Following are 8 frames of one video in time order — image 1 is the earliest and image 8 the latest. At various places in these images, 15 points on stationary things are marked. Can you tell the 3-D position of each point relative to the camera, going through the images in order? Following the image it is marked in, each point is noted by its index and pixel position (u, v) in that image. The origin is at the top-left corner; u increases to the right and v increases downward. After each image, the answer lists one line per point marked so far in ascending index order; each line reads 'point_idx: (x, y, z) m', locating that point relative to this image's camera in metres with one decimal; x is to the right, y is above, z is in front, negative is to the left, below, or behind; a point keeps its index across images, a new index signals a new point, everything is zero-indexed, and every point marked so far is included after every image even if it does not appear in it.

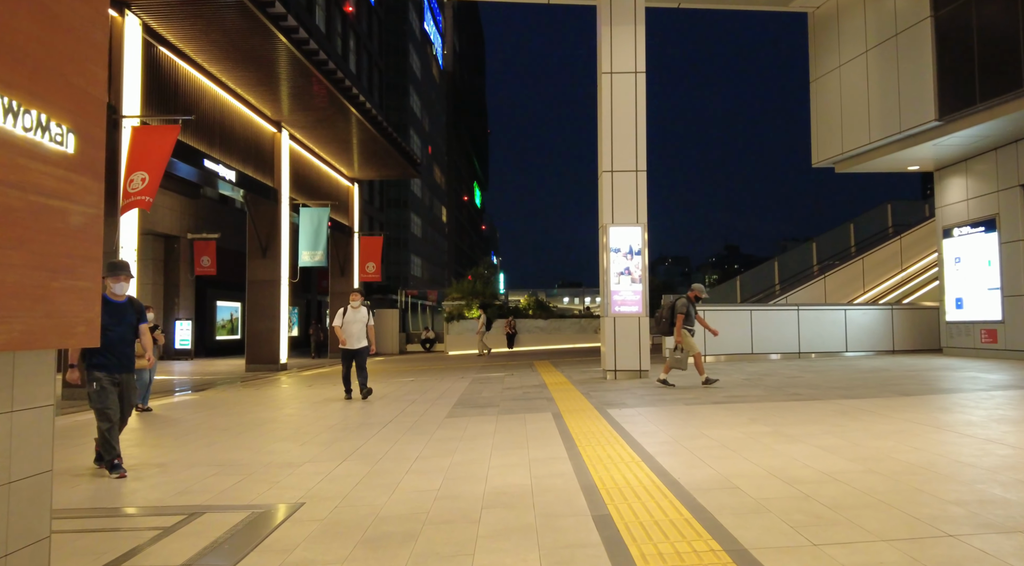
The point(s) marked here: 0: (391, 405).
0: (-1.7, -1.8, +10.9) m
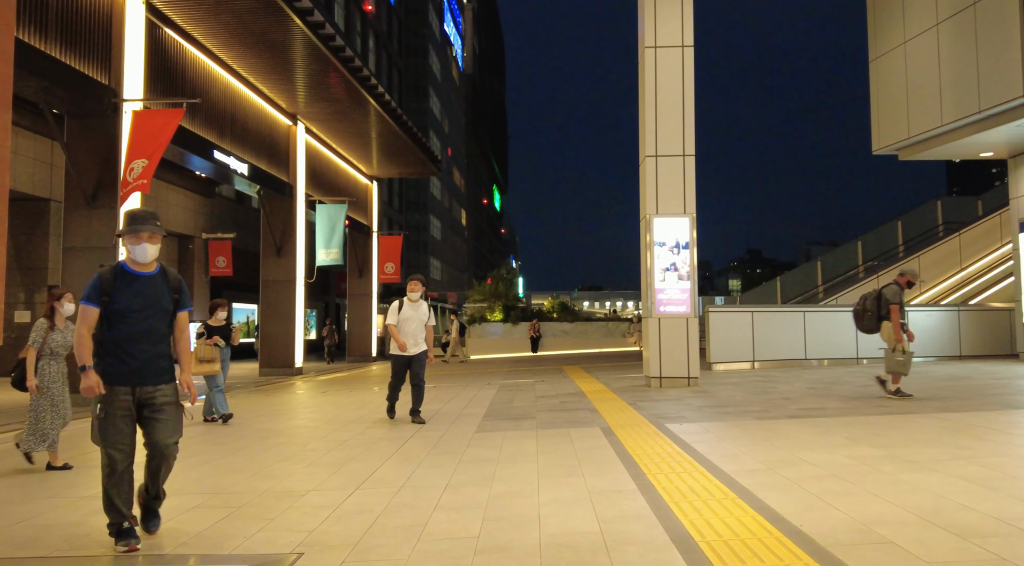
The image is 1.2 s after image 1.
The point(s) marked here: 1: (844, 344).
0: (-1.3, -1.7, +9.6) m
1: (+7.3, -1.3, +16.6) m
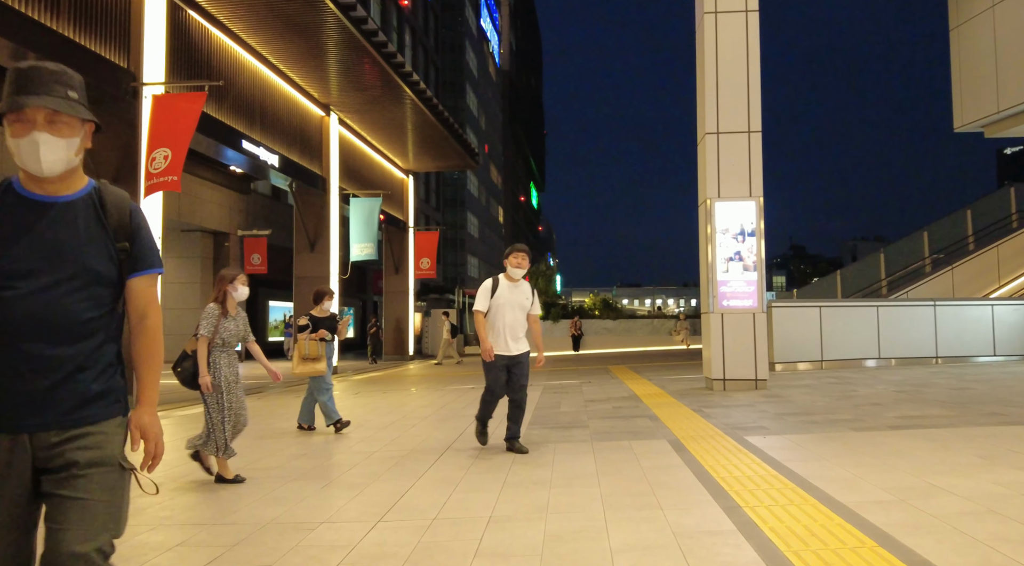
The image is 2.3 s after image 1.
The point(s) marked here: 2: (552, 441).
0: (-0.7, -1.6, +8.6) m
1: (+8.2, -1.2, +15.1) m
2: (+0.4, -1.5, +7.0) m
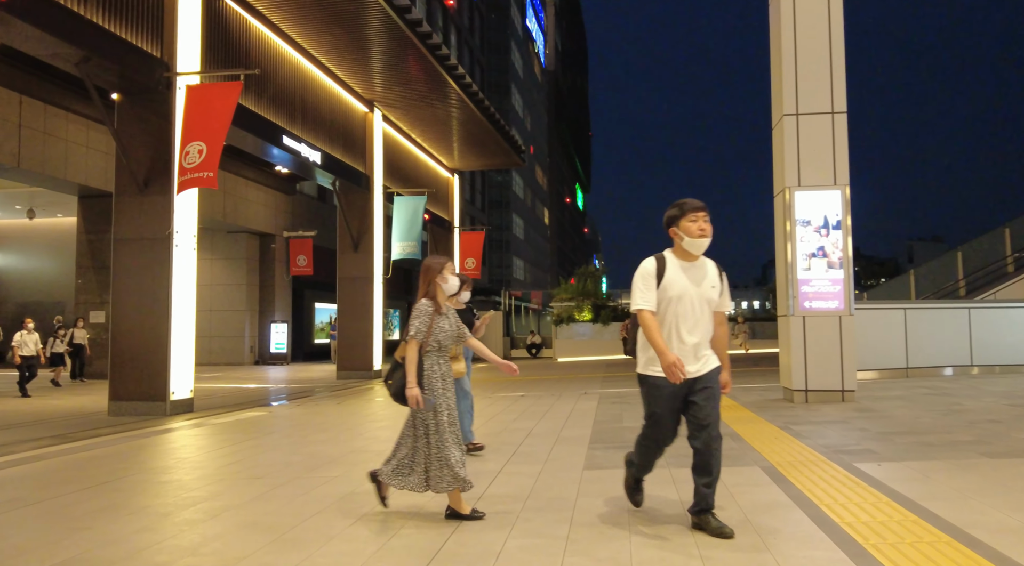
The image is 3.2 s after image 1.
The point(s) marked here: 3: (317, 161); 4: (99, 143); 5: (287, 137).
0: (-0.1, -1.6, +7.7) m
1: (+9.1, -1.2, +13.7) m
2: (+0.9, -1.4, +6.0) m
3: (-4.5, +2.8, +17.5) m
4: (-10.3, +3.5, +18.9) m
5: (-4.8, +3.1, +16.0) m
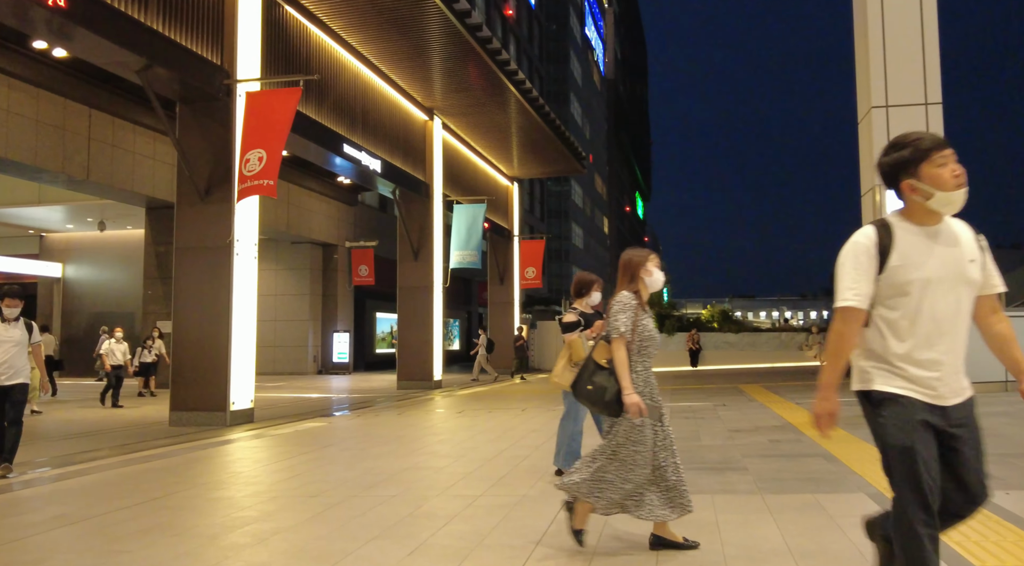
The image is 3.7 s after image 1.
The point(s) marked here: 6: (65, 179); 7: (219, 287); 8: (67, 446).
0: (+0.5, -1.6, +7.1) m
1: (+10.2, -1.3, +12.4) m
2: (+1.4, -1.5, +5.4) m
3: (-3.1, +2.6, +17.3) m
4: (-8.8, +3.3, +19.2) m
5: (-3.5, +2.9, +15.9) m
6: (-9.7, +2.3, +16.4) m
7: (-4.6, -0.1, +11.8) m
8: (-5.6, -2.1, +9.6) m
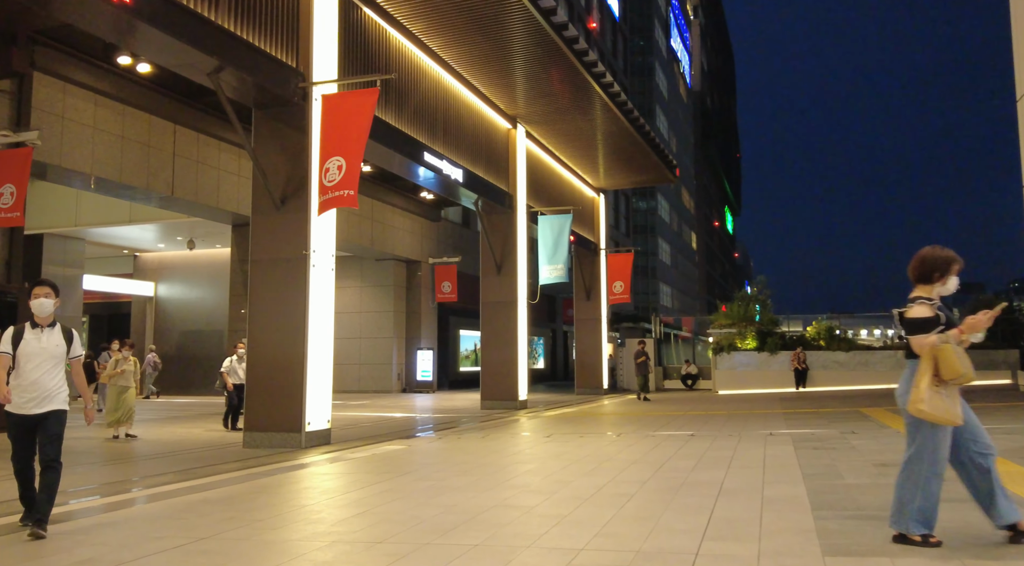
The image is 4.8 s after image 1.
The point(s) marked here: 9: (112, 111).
0: (+1.3, -1.7, +6.0) m
1: (+11.5, -1.3, +10.1) m
2: (+2.0, -1.5, +4.1) m
3: (-1.2, +2.3, +16.6) m
4: (-6.7, +2.8, +19.1) m
5: (-1.7, +2.6, +15.2) m
6: (-7.9, +1.9, +16.4) m
7: (-3.2, -0.3, +11.2) m
8: (-4.5, -2.2, +9.0) m
9: (-8.1, +3.5, +15.2) m
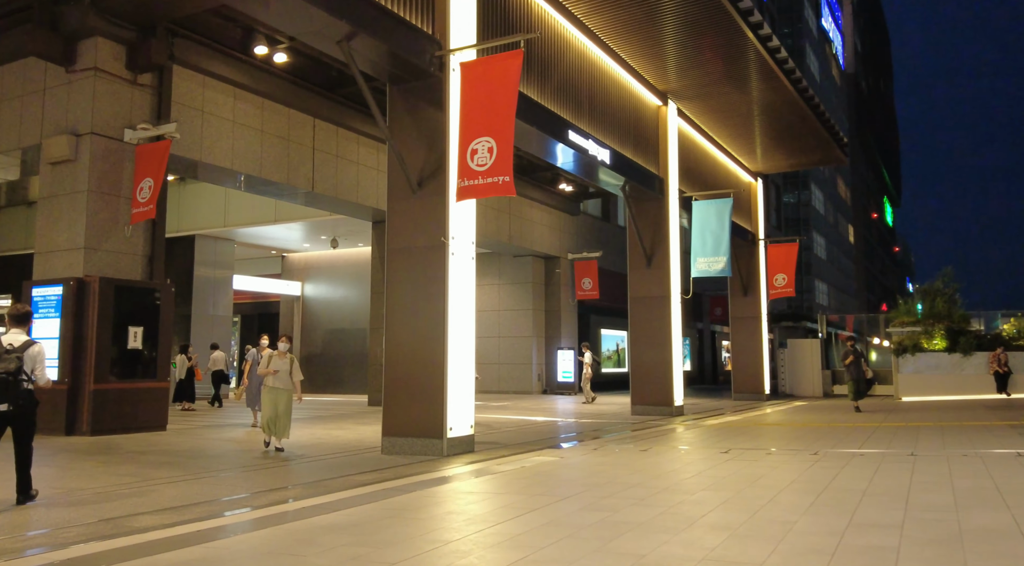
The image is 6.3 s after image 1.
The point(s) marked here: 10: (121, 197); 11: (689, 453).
0: (+2.5, -1.5, +4.1) m
1: (+13.3, -1.0, +6.4) m
2: (+2.9, -1.3, +2.2) m
3: (+1.9, +2.4, +15.0) m
4: (-3.1, +2.9, +18.5) m
5: (+1.1, +2.7, +13.8) m
6: (-4.7, +2.0, +16.1) m
7: (-1.0, -0.1, +10.1) m
8: (-2.7, -2.1, +8.2) m
9: (-5.2, +3.5, +14.9) m
10: (-6.2, +1.4, +11.9) m
11: (+2.5, -2.4, +10.6) m
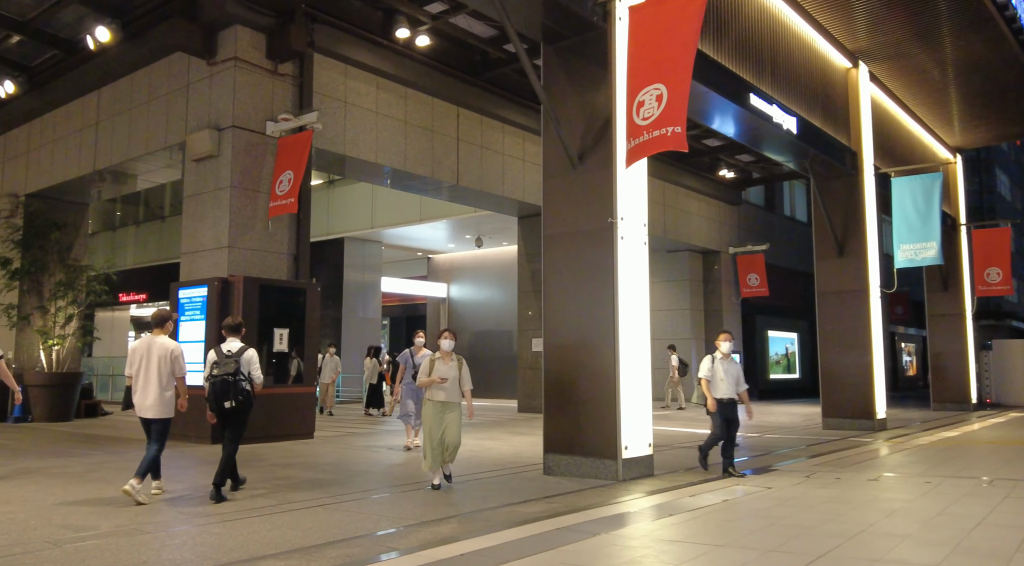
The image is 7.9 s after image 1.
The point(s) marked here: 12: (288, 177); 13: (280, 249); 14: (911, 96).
0: (+3.5, -1.3, +2.0) m
1: (+14.5, -0.6, +2.3) m
2: (+3.4, -1.1, +0.1) m
3: (+4.7, +2.6, +12.9) m
4: (+0.5, +2.9, +17.2) m
5: (+3.8, +2.9, +11.8) m
6: (-1.5, +2.0, +15.1) m
7: (+1.0, 0.0, +8.6) m
8: (-0.9, -2.0, +7.0) m
9: (-2.2, +3.5, +14.1) m
10: (-3.7, +1.3, +11.3) m
11: (+4.6, -2.2, +8.4) m
12: (-3.1, +1.5, +10.6) m
13: (-3.5, +0.5, +11.4) m
14: (+9.5, +4.5, +18.0) m
